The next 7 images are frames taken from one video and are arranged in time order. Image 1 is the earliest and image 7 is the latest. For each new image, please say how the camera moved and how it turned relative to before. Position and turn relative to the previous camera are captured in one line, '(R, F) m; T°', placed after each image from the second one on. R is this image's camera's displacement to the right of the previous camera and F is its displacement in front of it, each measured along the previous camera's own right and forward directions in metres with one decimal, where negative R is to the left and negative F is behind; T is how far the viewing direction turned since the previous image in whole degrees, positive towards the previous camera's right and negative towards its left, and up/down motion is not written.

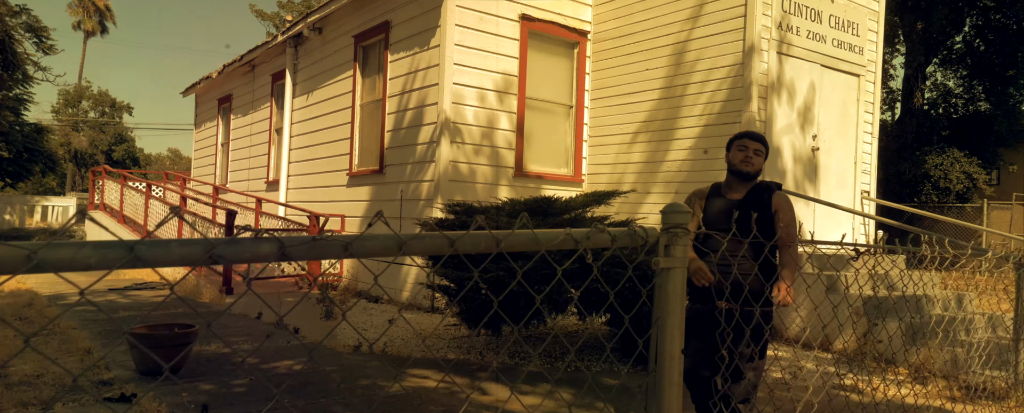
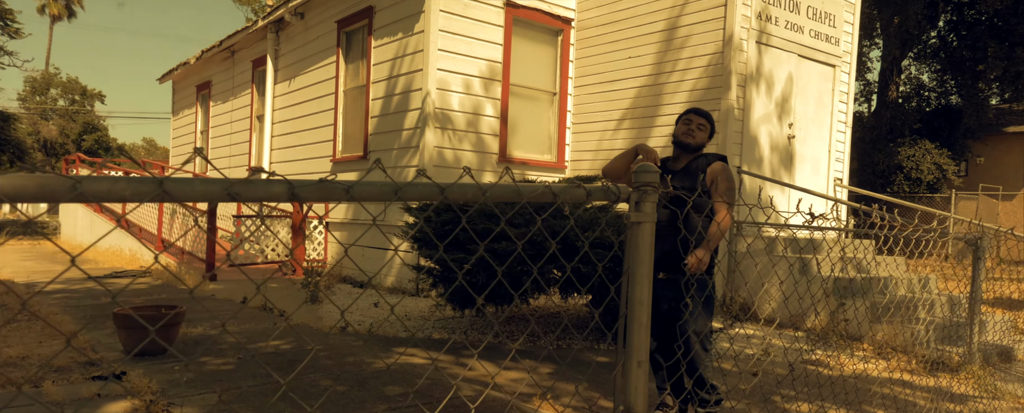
(0.0, -0.1) m; +2°
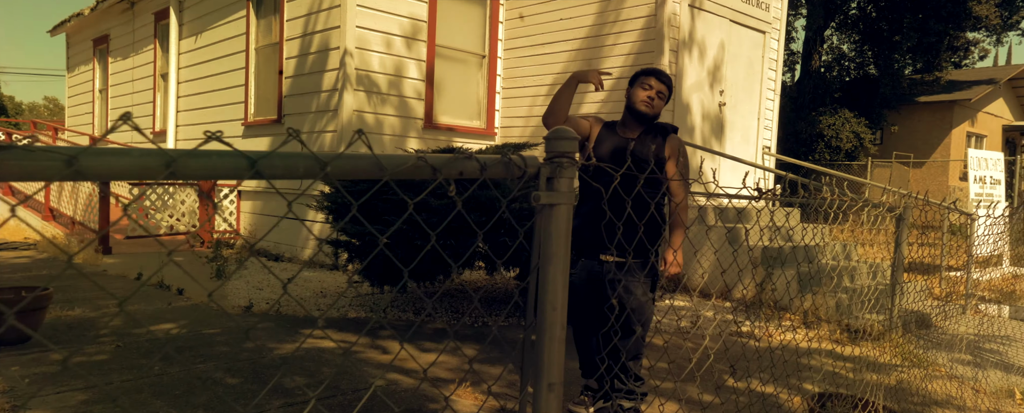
(+0.1, +0.4) m; +6°
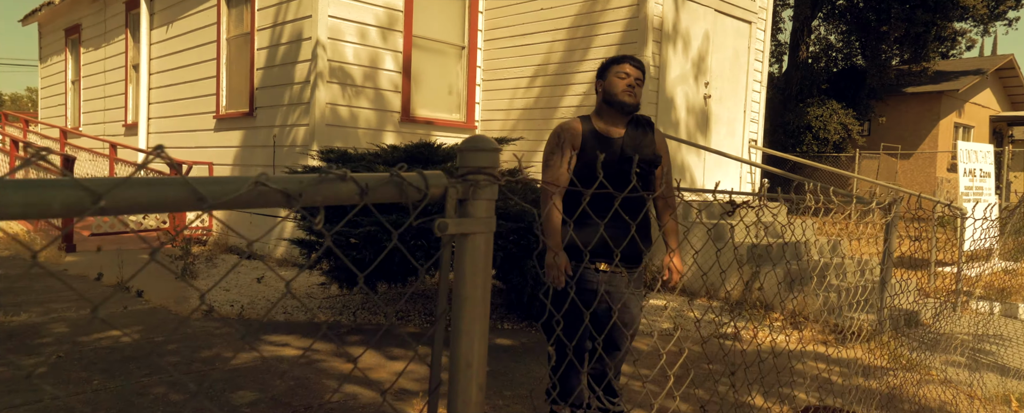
(+0.1, +0.2) m; +1°
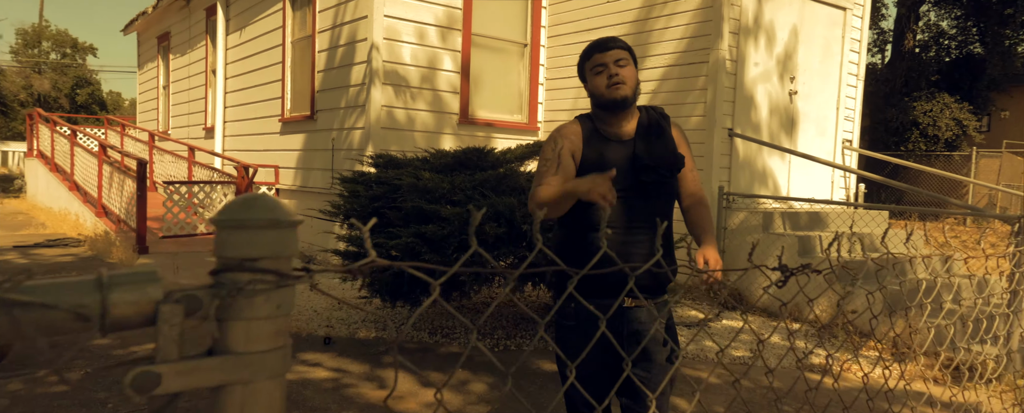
(+0.2, +0.4) m; -7°
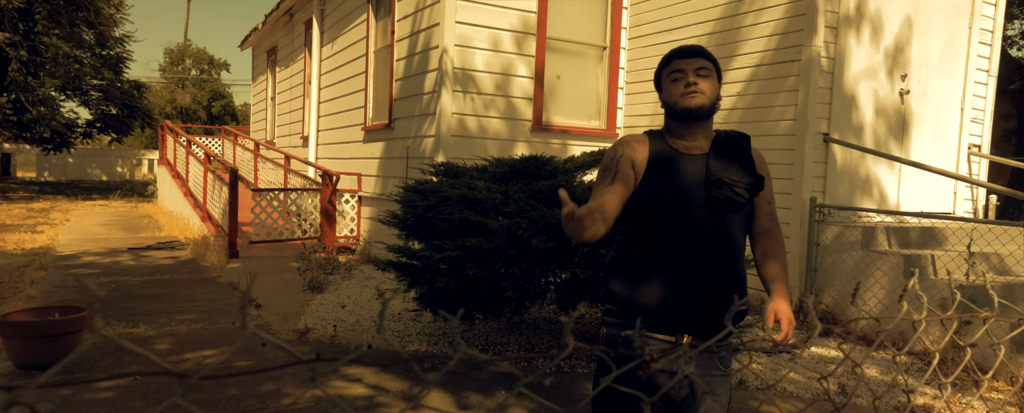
(+0.4, +0.3) m; -9°
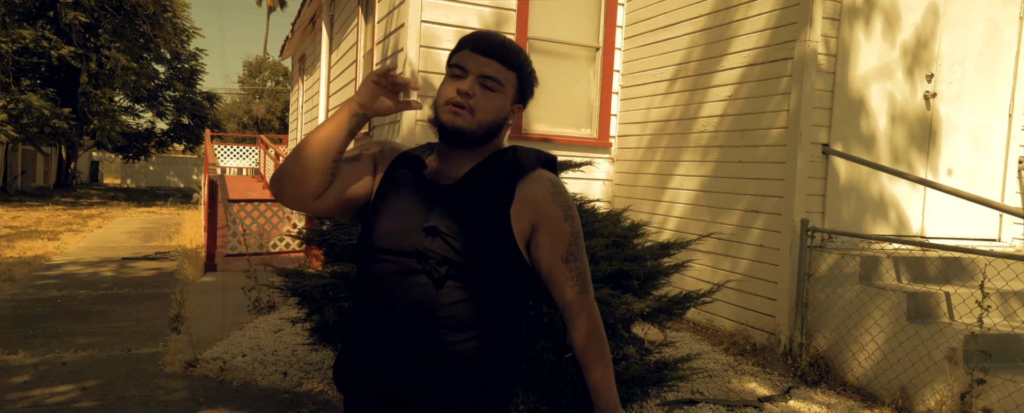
(+1.0, +0.7) m; -6°
